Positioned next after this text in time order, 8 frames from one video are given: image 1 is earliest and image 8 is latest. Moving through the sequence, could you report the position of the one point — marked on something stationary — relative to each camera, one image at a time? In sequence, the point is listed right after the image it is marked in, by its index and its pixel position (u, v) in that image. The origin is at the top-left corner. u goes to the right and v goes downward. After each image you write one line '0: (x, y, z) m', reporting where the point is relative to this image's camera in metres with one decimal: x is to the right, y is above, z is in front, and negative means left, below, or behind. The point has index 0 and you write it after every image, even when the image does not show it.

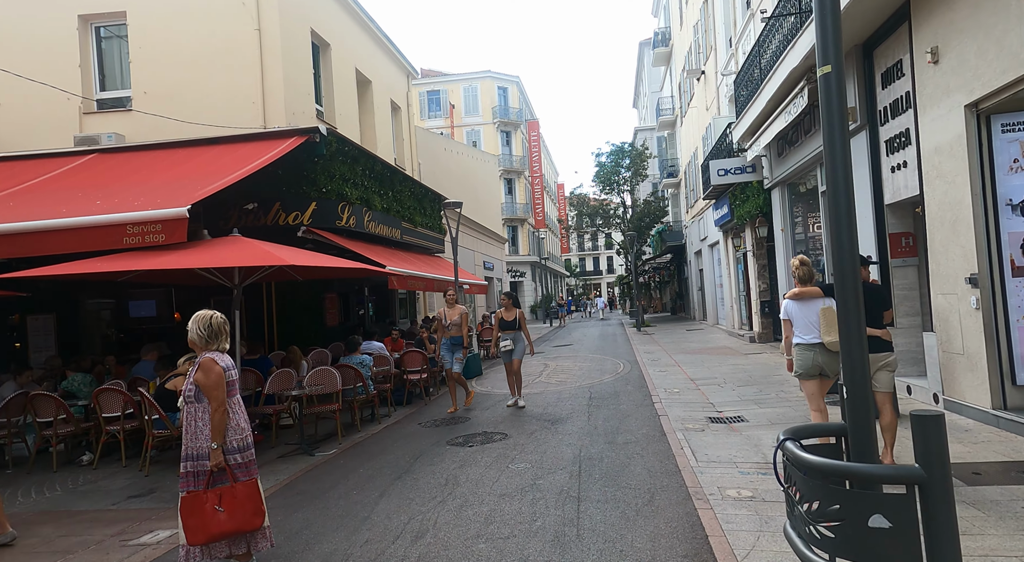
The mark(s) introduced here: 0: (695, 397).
0: (+2.8, -1.8, +8.9) m
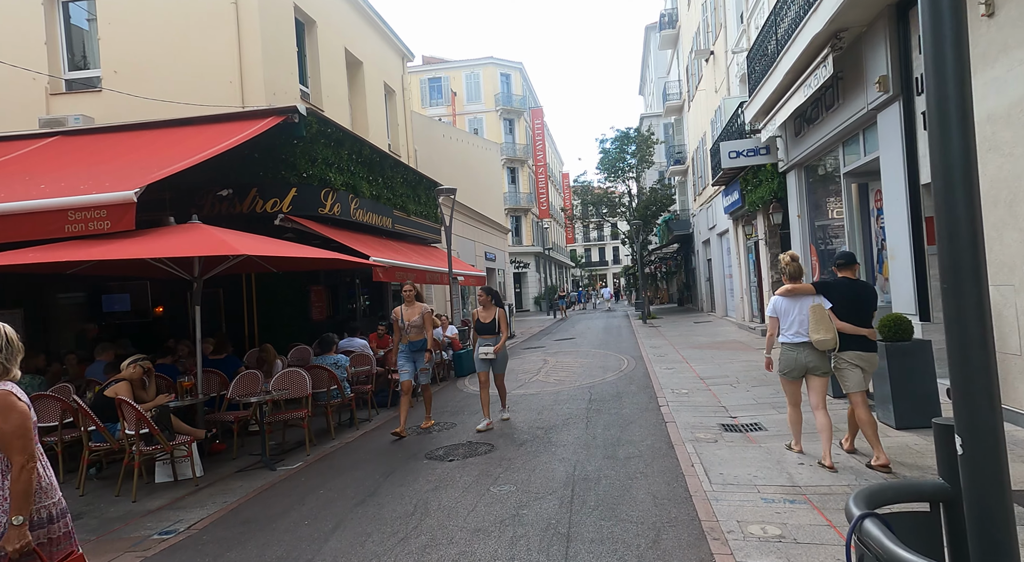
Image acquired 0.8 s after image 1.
0: (+2.7, -1.7, +8.0) m
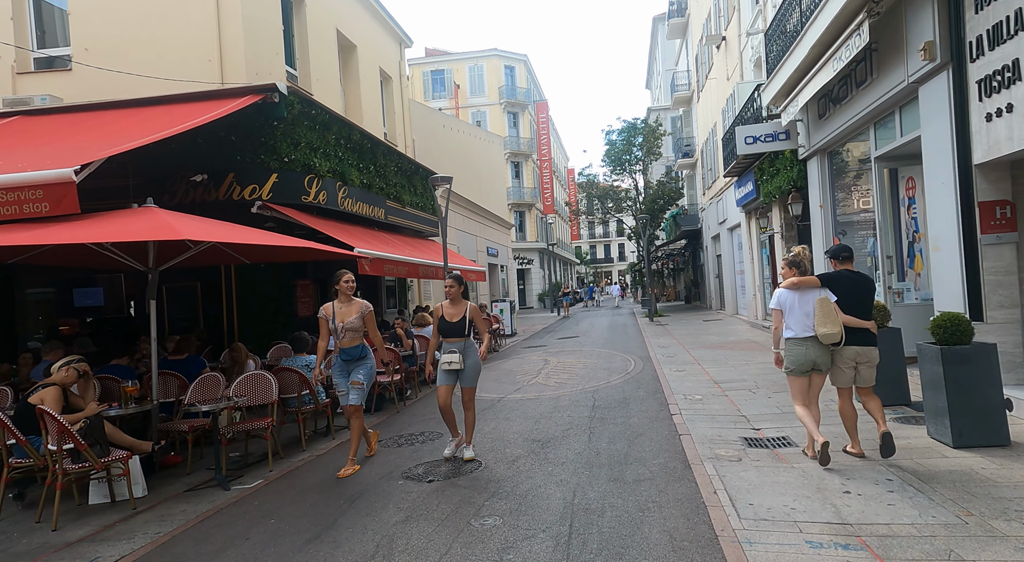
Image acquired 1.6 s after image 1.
0: (+2.6, -1.6, +7.2) m
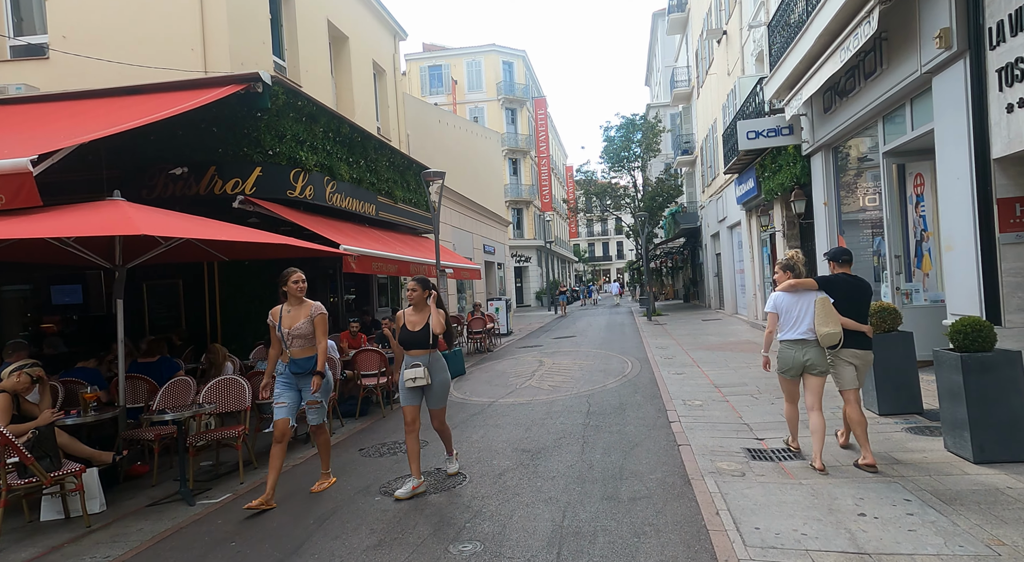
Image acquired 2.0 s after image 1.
0: (+2.5, -1.6, +6.8) m
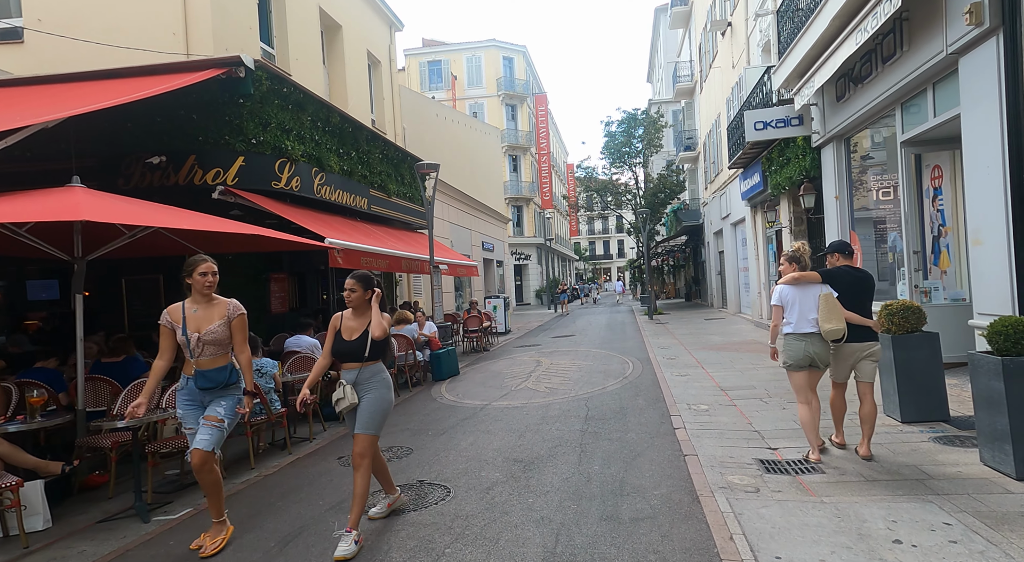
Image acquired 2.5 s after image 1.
0: (+2.4, -1.6, +6.4) m
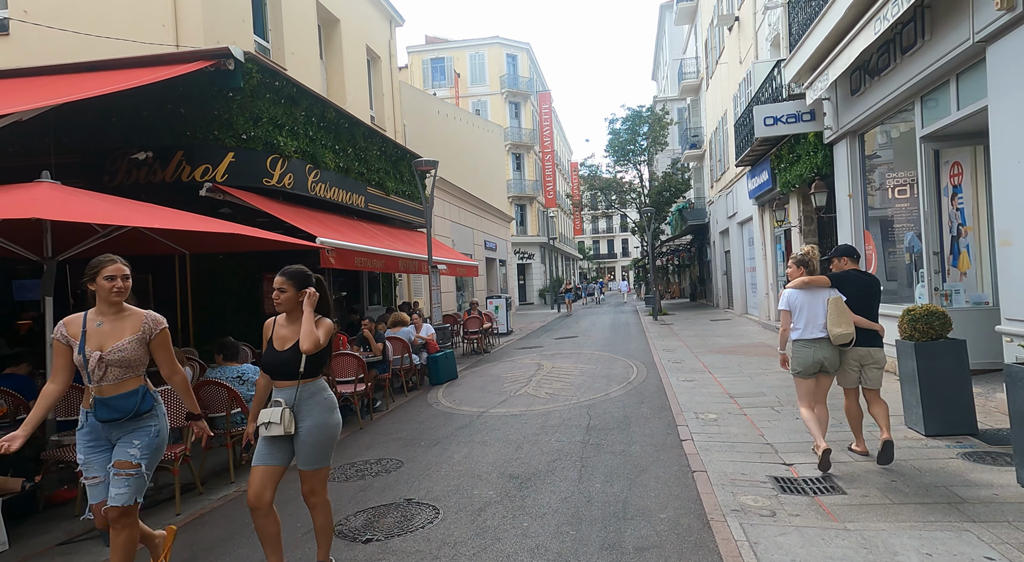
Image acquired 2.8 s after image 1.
0: (+2.4, -1.6, +6.0) m
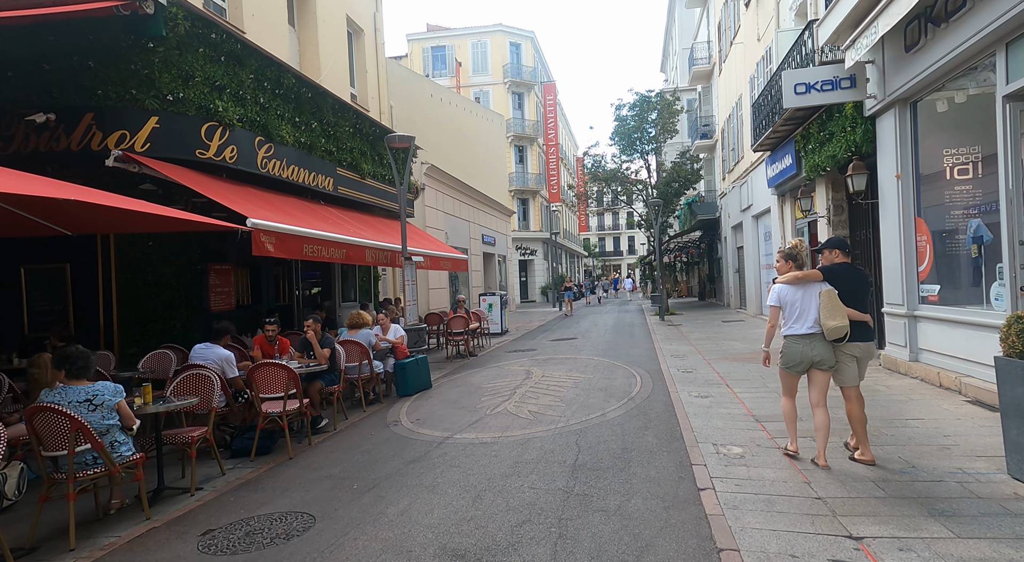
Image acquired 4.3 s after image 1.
0: (+2.1, -1.5, +4.4) m
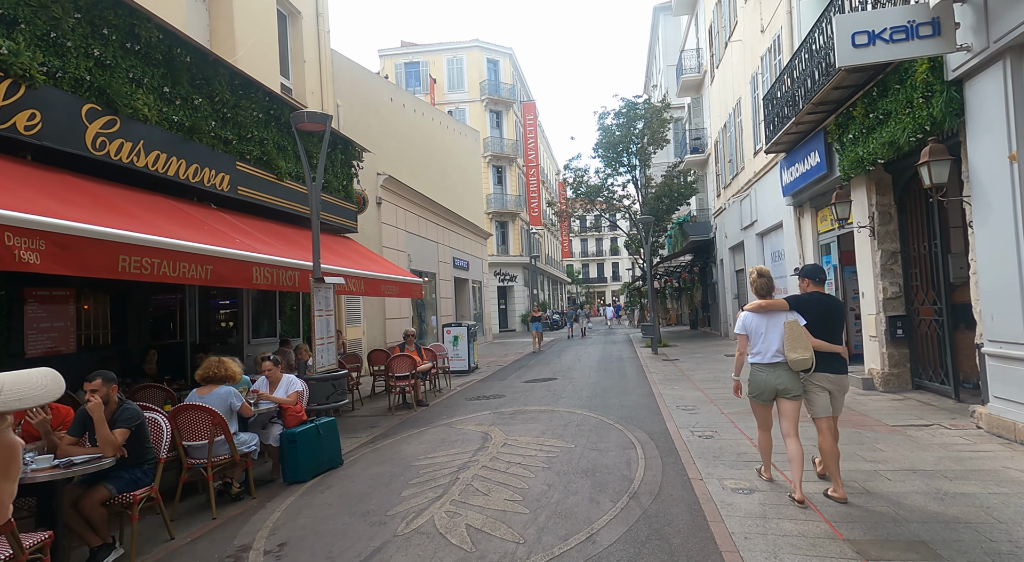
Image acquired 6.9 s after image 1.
0: (+1.6, -1.6, +1.7) m
